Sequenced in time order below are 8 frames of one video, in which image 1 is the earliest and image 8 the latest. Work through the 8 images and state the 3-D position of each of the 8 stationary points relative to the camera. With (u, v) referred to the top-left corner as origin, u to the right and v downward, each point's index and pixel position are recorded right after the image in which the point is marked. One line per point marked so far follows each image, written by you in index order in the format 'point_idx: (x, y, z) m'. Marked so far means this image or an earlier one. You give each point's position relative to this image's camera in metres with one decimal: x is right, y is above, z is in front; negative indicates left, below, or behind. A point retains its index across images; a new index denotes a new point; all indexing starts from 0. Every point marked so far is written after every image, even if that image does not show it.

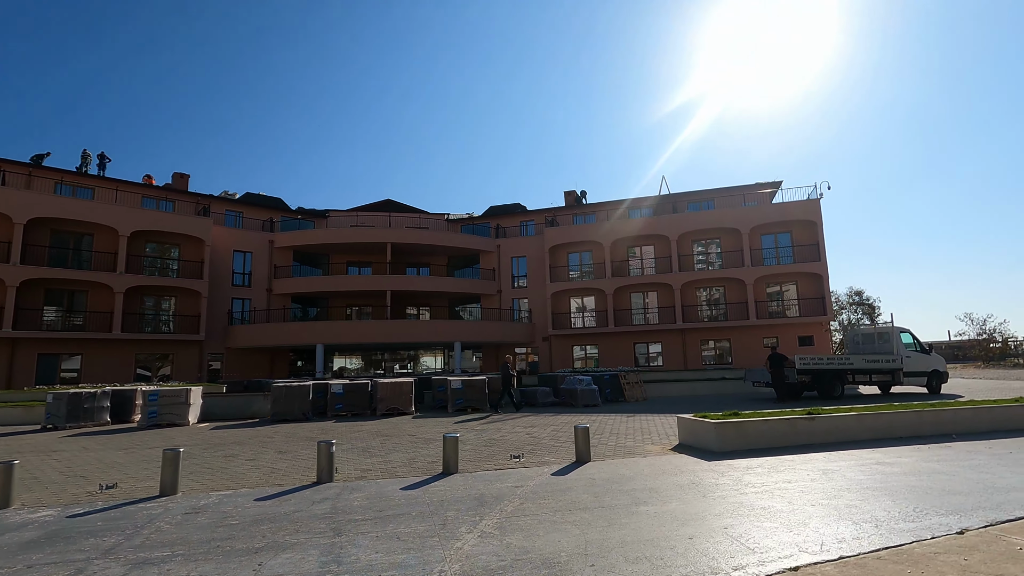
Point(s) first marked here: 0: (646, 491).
0: (+1.6, -2.5, +6.5) m
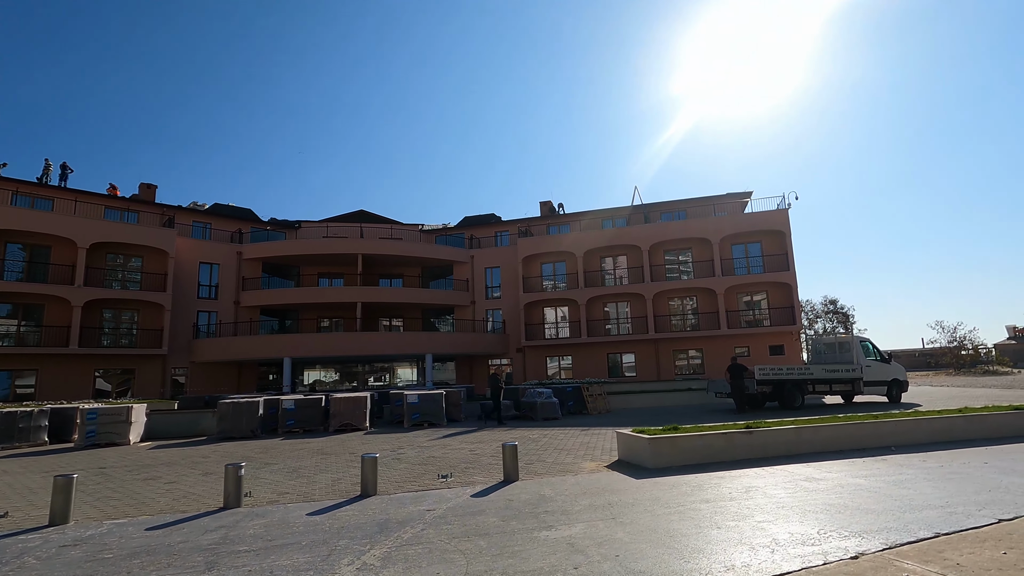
0: (+0.5, -2.6, +6.3) m
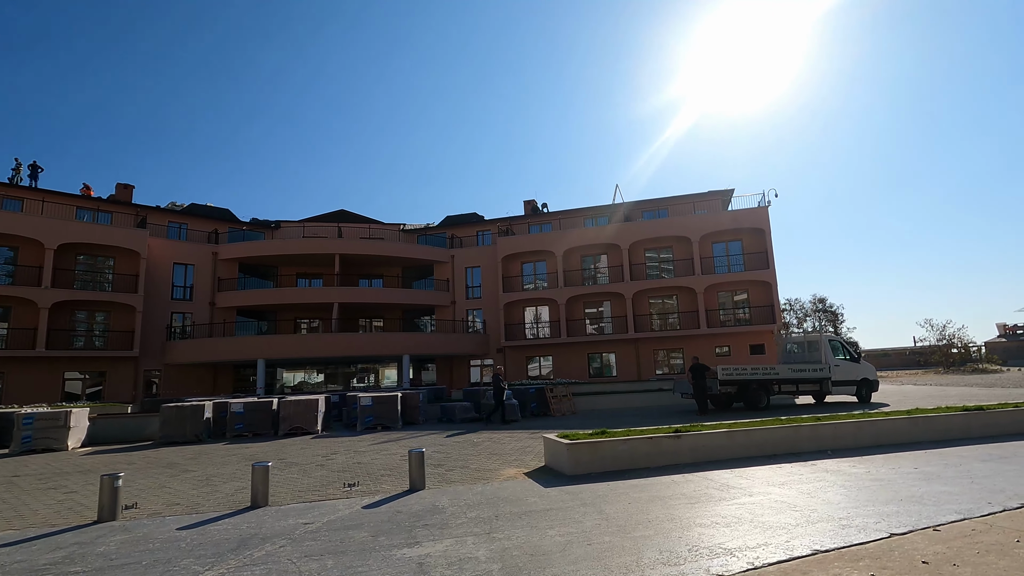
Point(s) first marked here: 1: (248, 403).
0: (-0.8, -2.6, +5.9) m
1: (-7.9, -3.5, +16.2) m
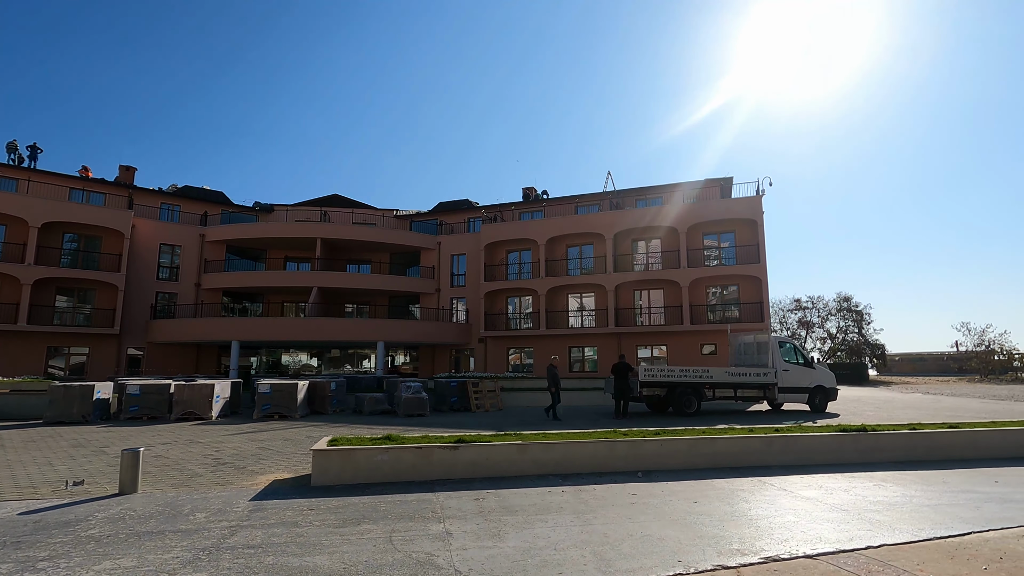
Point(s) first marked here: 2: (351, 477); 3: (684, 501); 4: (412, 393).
0: (-4.6, -2.4, +5.0) m
1: (-10.9, -2.9, +15.9) m
2: (-2.2, -2.6, +7.4) m
3: (+2.1, -2.6, +6.5) m
4: (-3.2, -3.4, +17.2) m
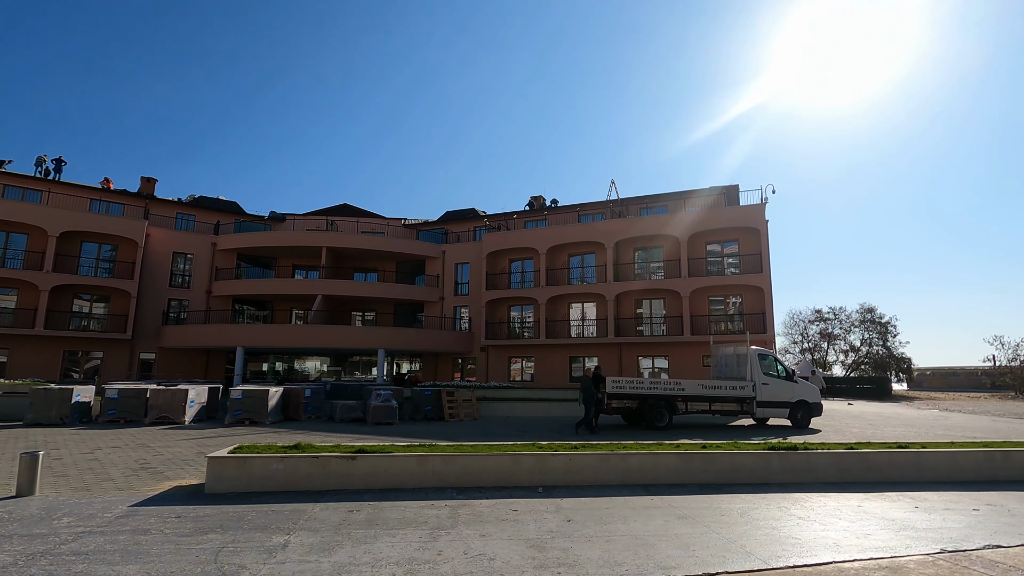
0: (-6.2, -2.5, +5.2) m
1: (-11.9, -3.1, +16.4) m
2: (-3.7, -2.7, +7.4) m
3: (+0.6, -2.7, +6.3) m
4: (-4.2, -3.6, +17.2) m
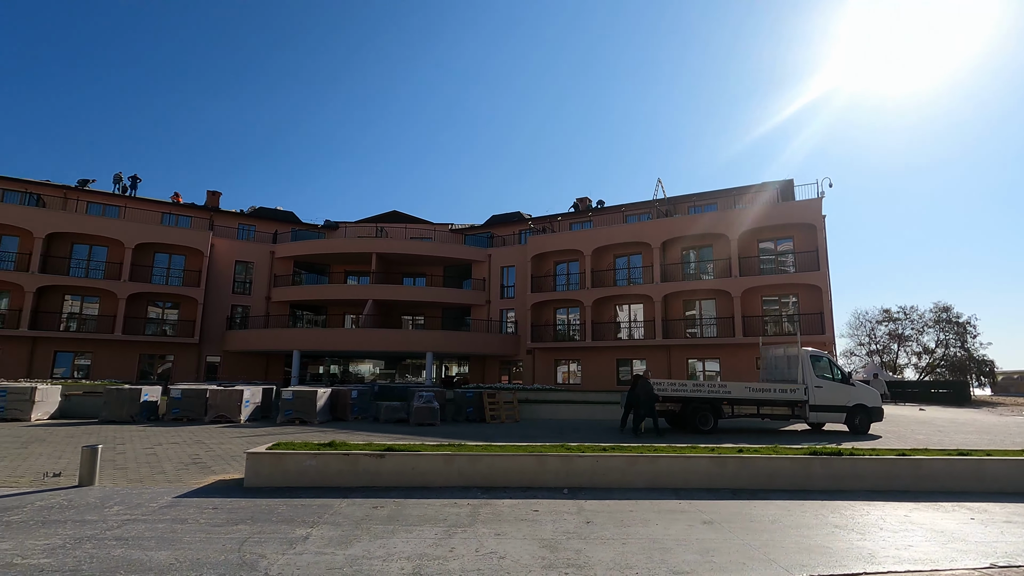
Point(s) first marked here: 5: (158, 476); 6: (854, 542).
0: (-6.1, -2.5, +5.8) m
1: (-10.6, -3.3, +17.5) m
2: (-3.3, -2.8, +7.7) m
3: (+0.8, -2.7, +6.2) m
4: (-2.9, -3.7, +17.5) m
5: (-5.6, -3.0, +8.5) m
6: (+3.6, -2.7, +5.6) m
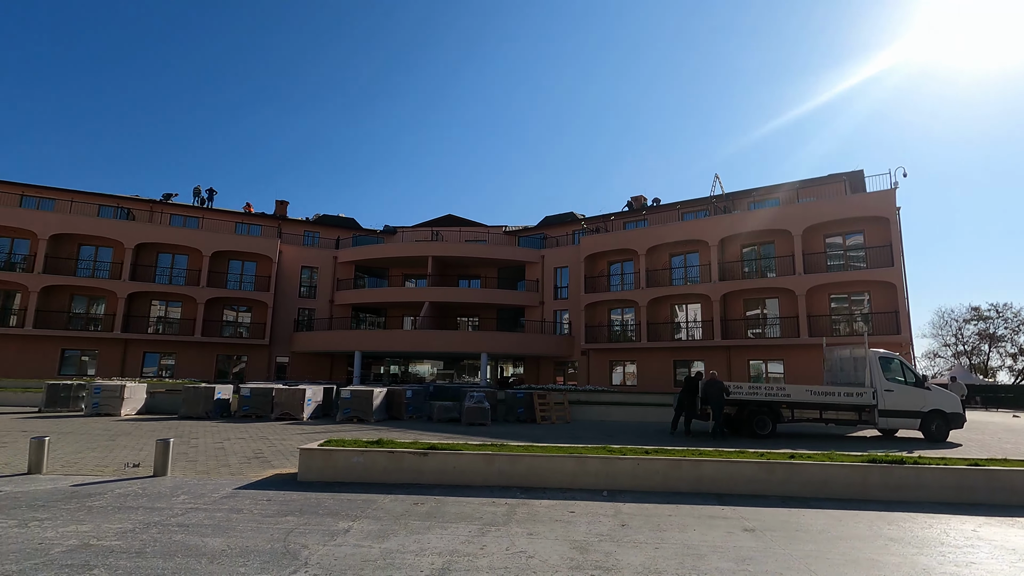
0: (-5.7, -2.6, +6.4) m
1: (-8.9, -3.5, +18.6) m
2: (-2.8, -2.8, +8.1) m
3: (+1.2, -2.7, +6.2) m
4: (-1.2, -3.8, +17.8) m
5: (-4.9, -3.1, +9.2) m
6: (+3.9, -2.6, +5.3) m
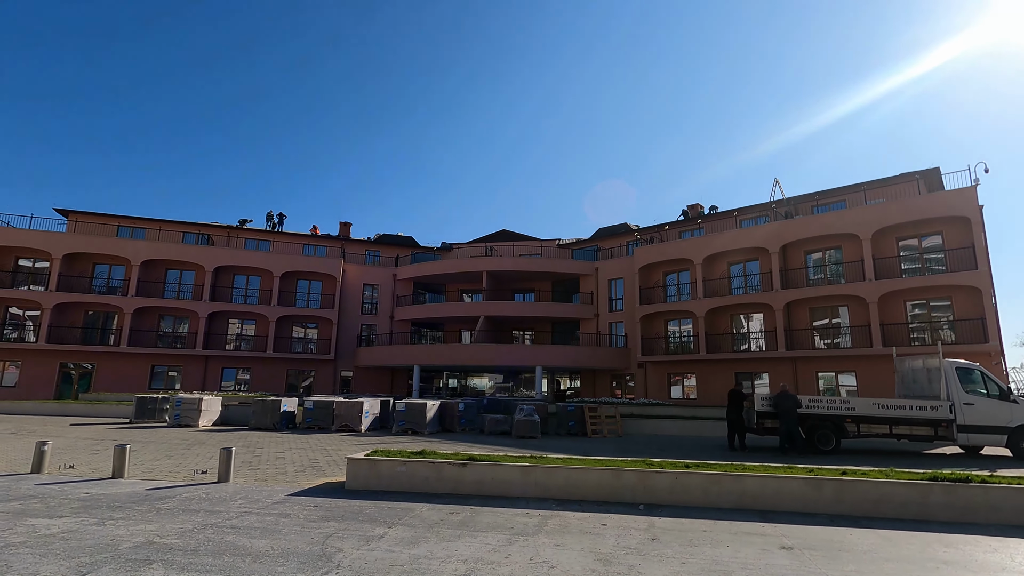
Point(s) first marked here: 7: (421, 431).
0: (-5.3, -2.9, +7.2) m
1: (-7.1, -4.1, +19.6) m
2: (-2.2, -3.1, +8.5) m
3: (+1.5, -2.8, +6.1) m
4: (+0.5, -4.3, +17.9) m
5: (-4.2, -3.4, +9.8) m
6: (+4.1, -2.7, +4.9) m
7: (-3.1, -4.9, +18.3) m
